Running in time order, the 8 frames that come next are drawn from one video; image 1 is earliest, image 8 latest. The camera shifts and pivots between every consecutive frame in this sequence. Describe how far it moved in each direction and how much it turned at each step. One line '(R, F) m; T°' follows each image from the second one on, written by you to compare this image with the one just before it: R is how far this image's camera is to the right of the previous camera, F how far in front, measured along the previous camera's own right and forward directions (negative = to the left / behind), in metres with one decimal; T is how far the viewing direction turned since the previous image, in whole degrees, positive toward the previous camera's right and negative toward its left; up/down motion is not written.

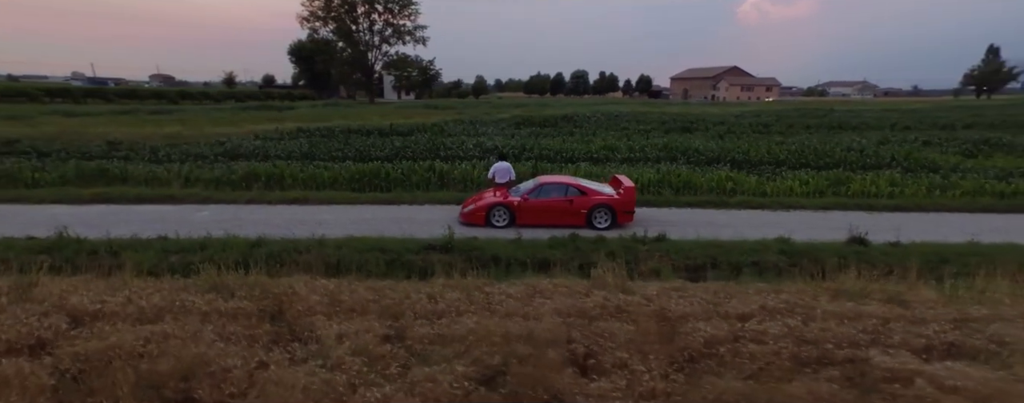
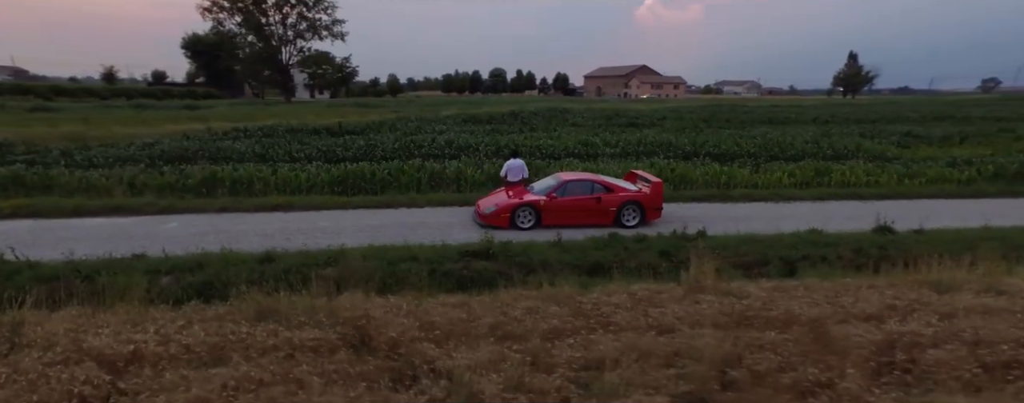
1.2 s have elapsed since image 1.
(-2.0, +0.9) m; +7°
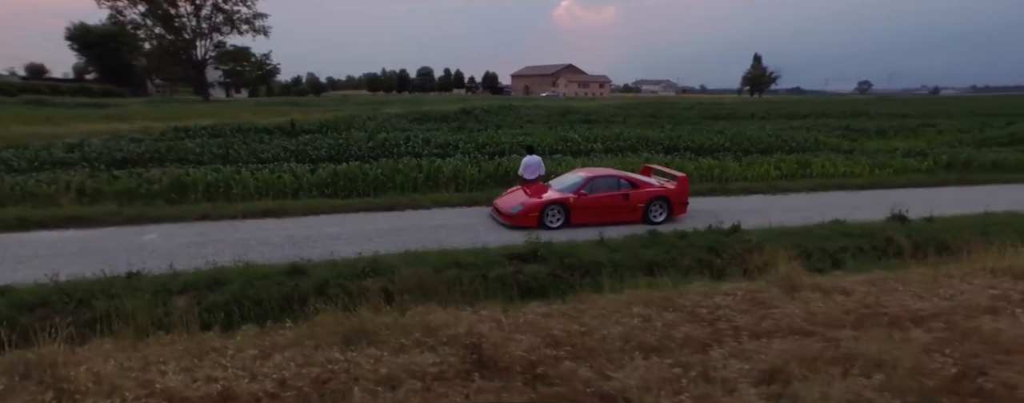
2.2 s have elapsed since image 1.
(-1.8, +0.7) m; +6°
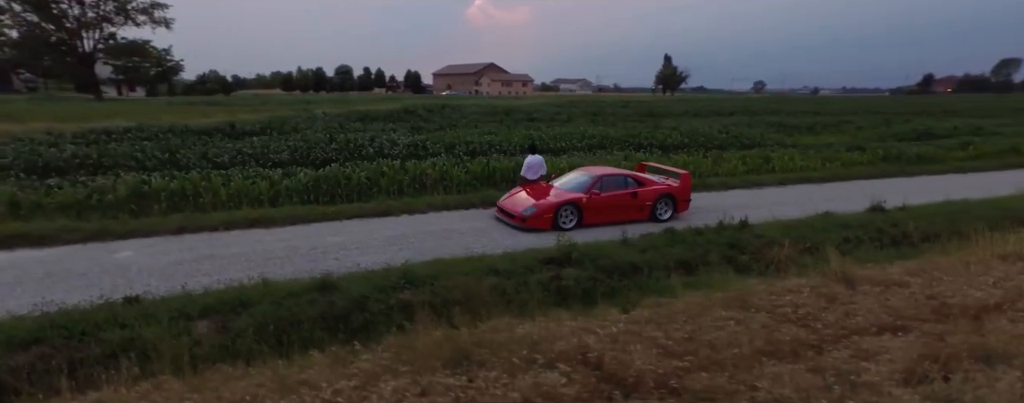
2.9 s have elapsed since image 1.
(-1.6, +0.4) m; +7°
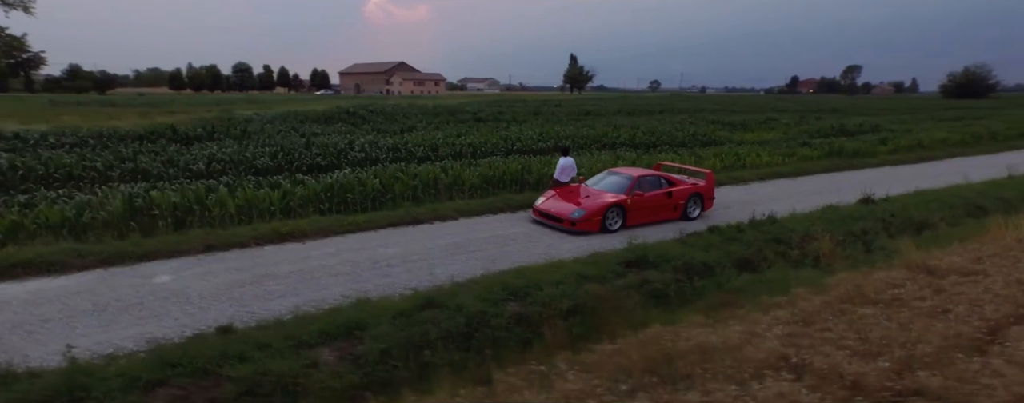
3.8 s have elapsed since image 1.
(-2.5, +0.3) m; +8°
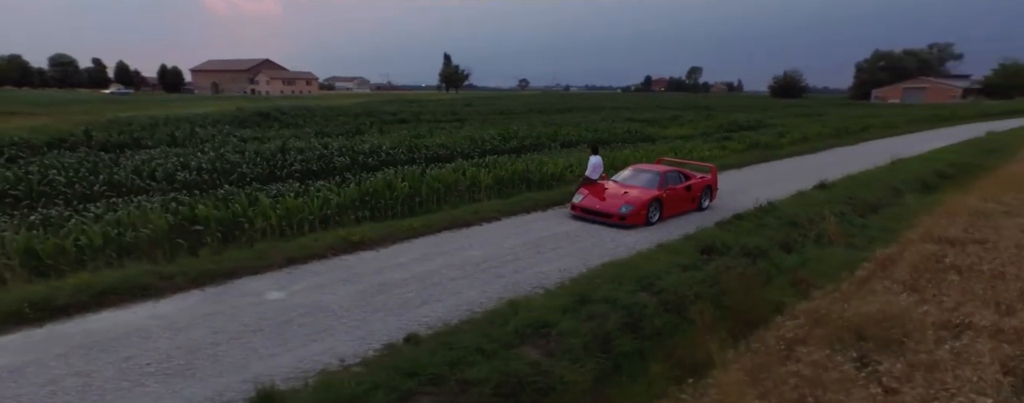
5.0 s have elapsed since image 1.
(-3.4, -0.1) m; +11°
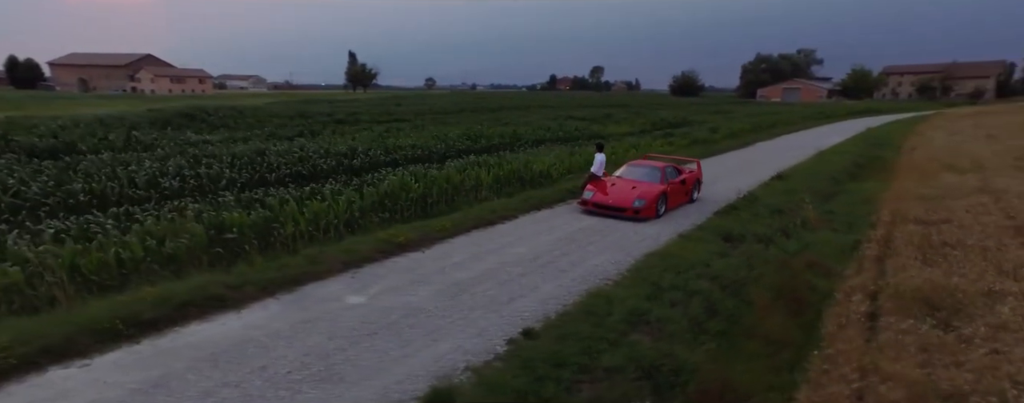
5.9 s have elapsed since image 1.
(-2.2, -0.1) m; +8°
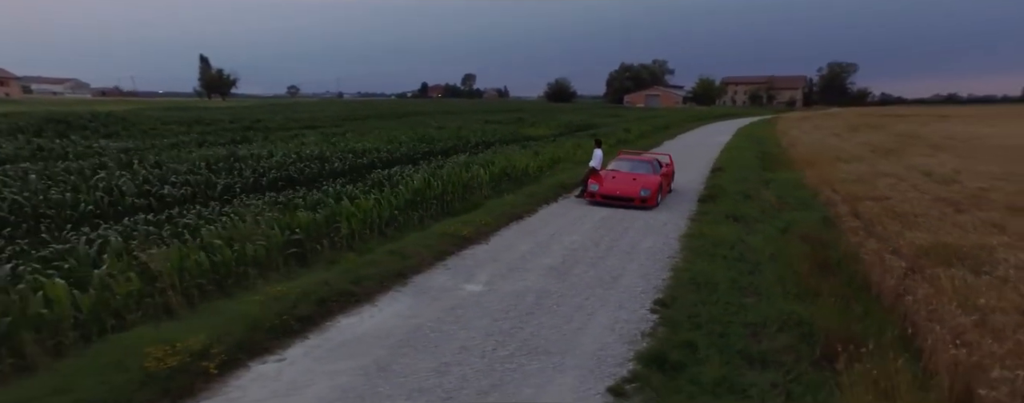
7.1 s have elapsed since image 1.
(-3.1, -0.2) m; +11°
